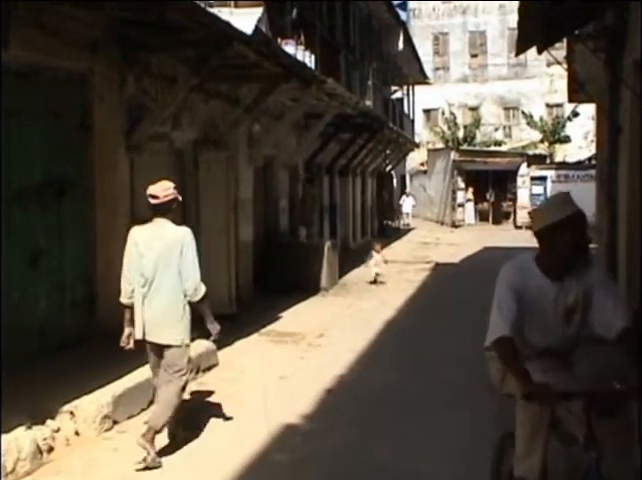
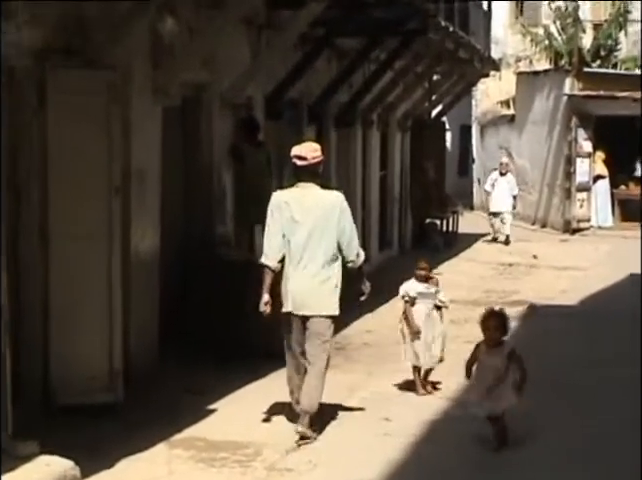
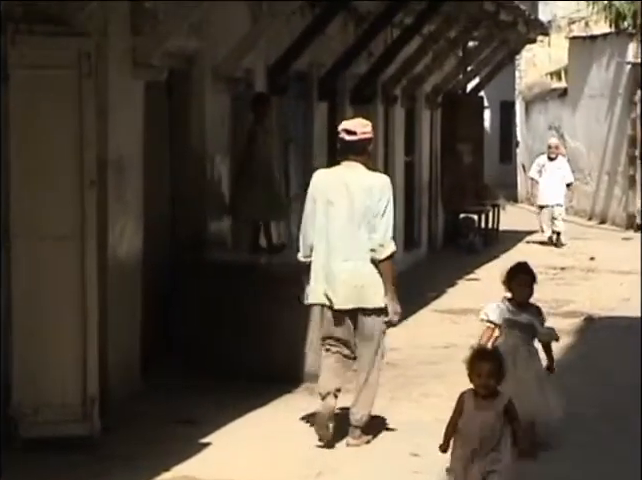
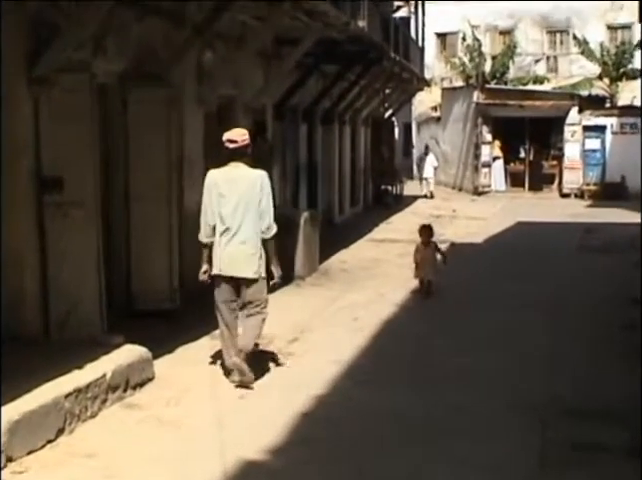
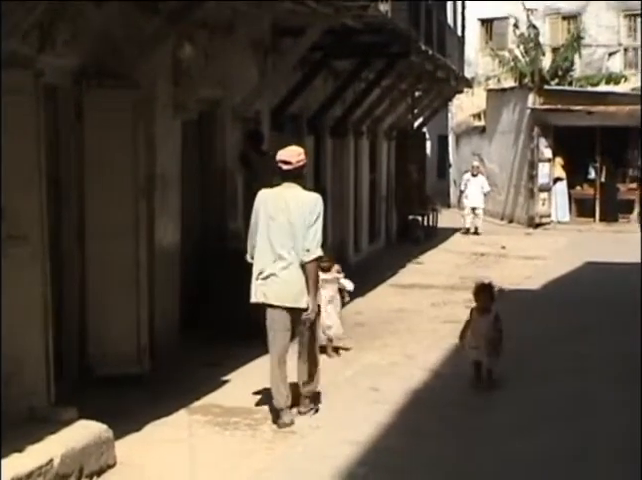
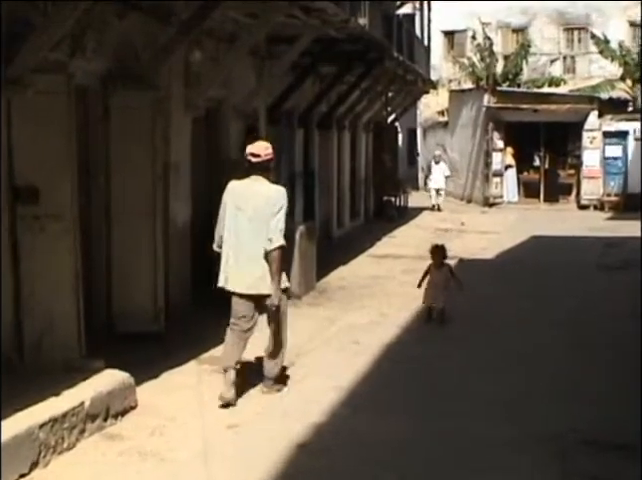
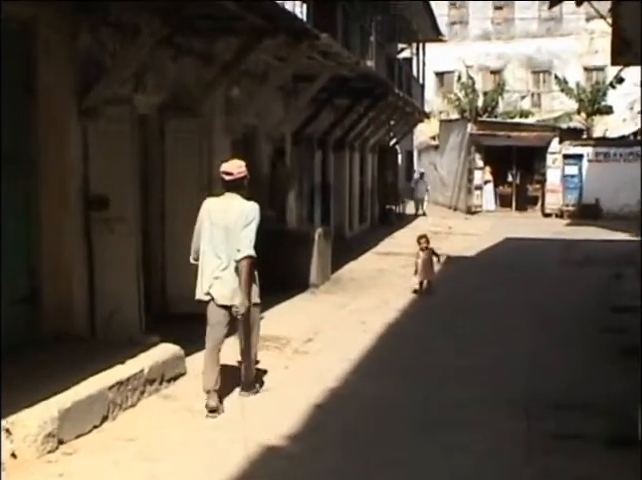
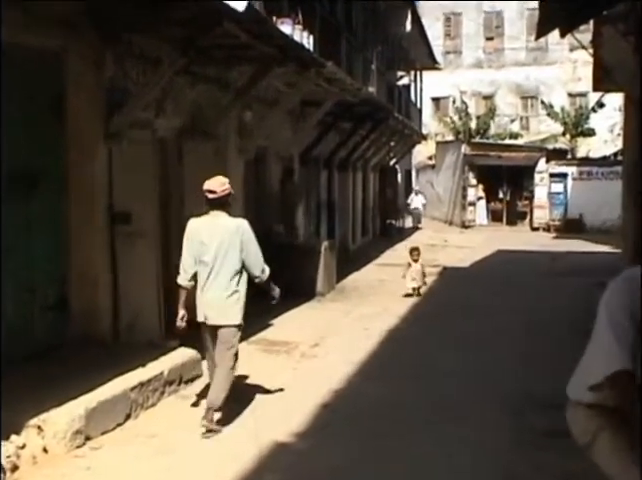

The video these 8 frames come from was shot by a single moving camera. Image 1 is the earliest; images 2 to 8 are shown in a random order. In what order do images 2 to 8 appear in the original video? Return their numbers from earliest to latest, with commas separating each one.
8, 7, 4, 6, 5, 2, 3
